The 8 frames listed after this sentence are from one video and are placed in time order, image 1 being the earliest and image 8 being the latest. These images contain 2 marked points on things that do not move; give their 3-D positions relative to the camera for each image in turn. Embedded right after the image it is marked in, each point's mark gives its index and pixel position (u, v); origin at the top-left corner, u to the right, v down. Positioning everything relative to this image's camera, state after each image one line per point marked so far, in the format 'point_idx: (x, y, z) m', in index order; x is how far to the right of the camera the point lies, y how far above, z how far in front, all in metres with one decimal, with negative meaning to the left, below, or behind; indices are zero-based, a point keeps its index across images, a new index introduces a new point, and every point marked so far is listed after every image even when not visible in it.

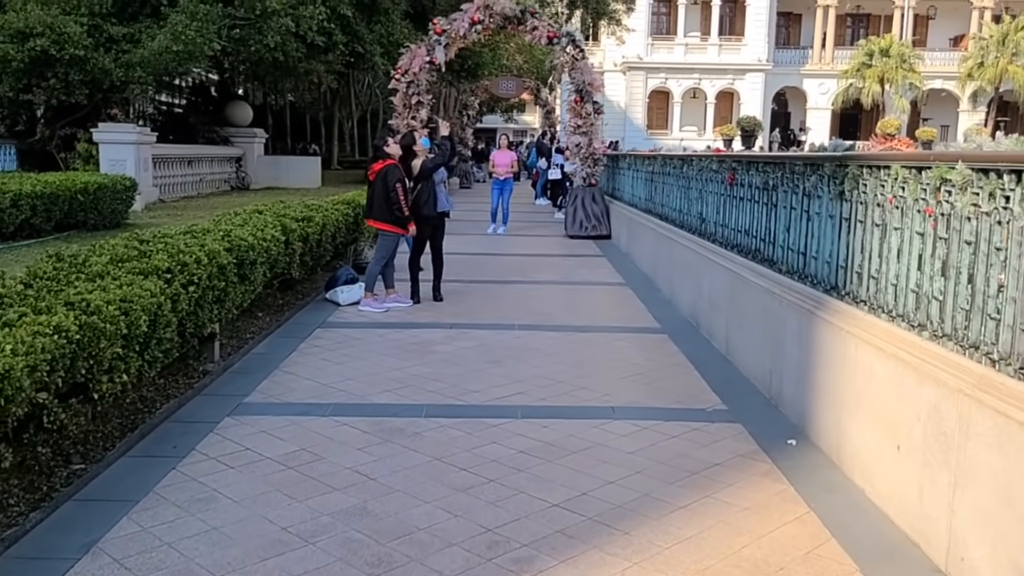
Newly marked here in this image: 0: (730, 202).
0: (+1.9, +0.8, +7.6) m
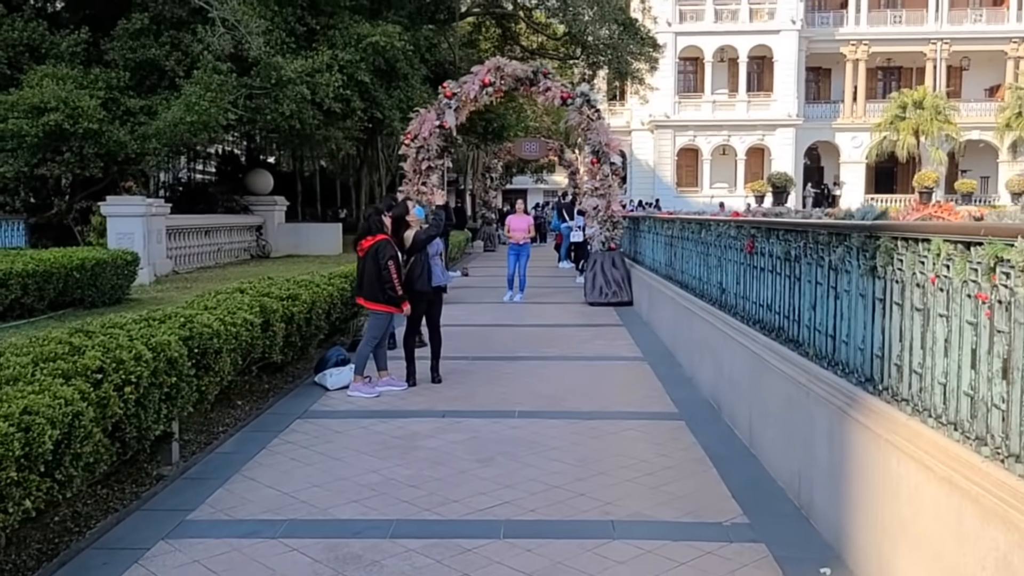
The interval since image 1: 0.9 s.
0: (+1.9, +0.1, +6.9) m
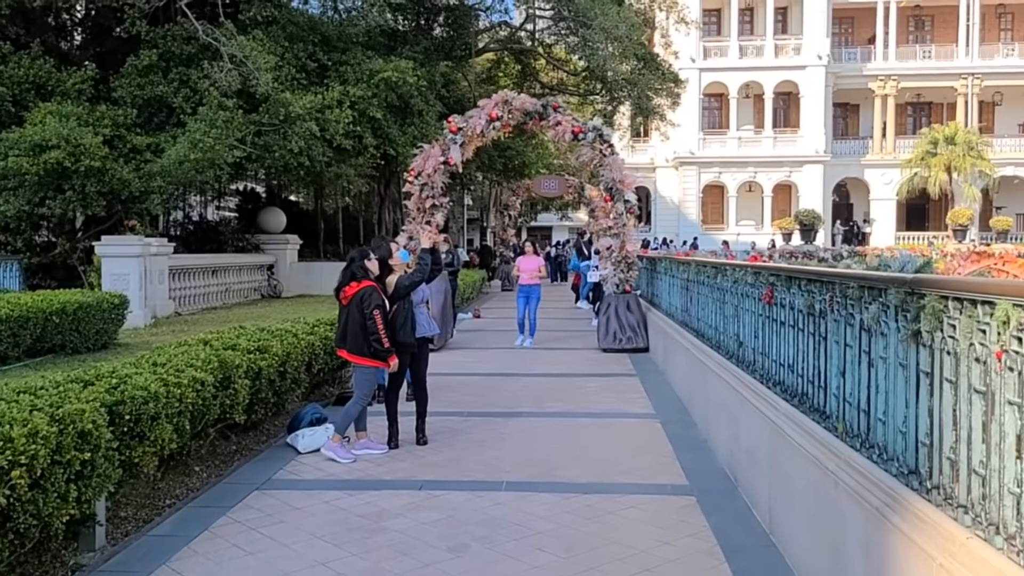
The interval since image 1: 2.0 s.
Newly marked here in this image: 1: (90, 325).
0: (+1.8, -0.3, +6.0) m
1: (-5.7, -0.5, +11.7) m
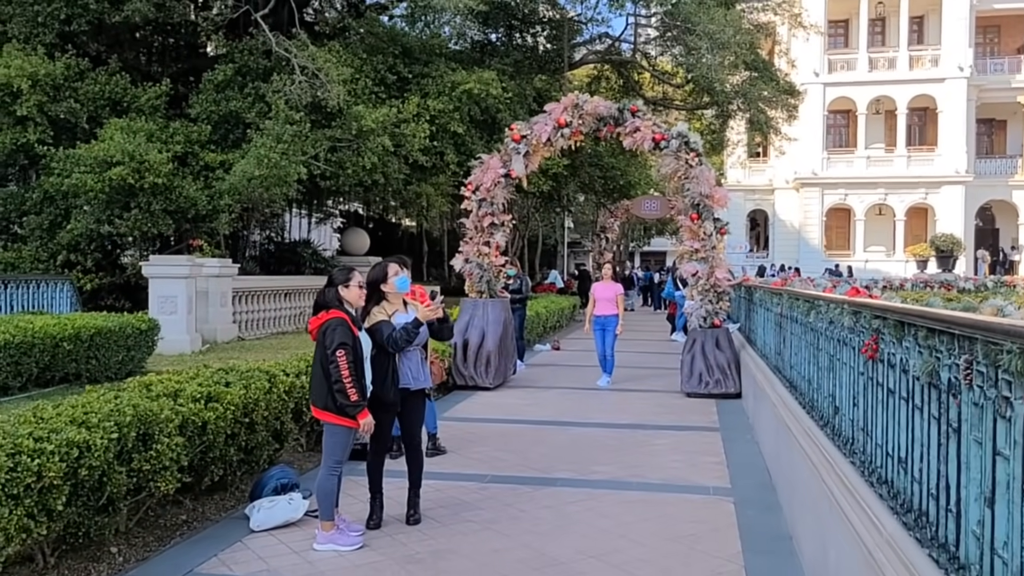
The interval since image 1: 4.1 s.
0: (+1.7, -0.5, +4.1) m
1: (-4.9, -0.8, +10.7) m
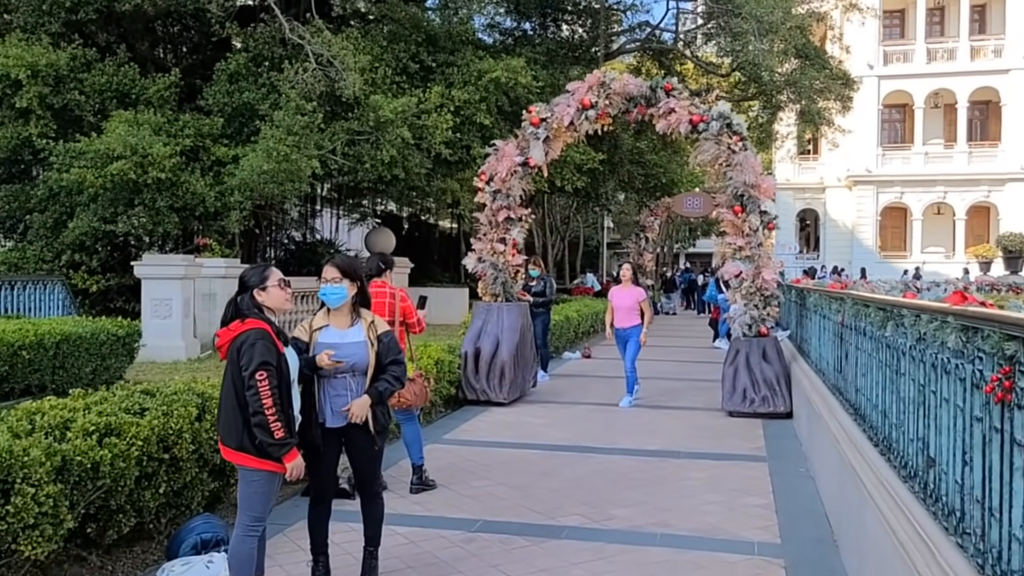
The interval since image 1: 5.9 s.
0: (+1.5, -0.5, +2.7) m
1: (-4.7, -0.8, +9.6) m
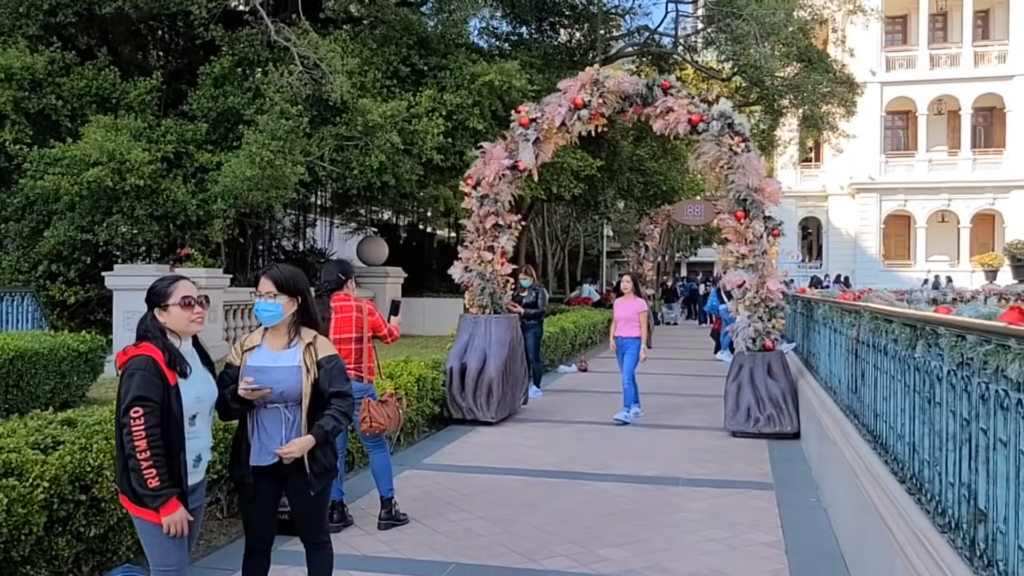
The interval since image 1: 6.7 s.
0: (+1.4, -0.5, +2.1) m
1: (-4.9, -0.9, +9.0) m
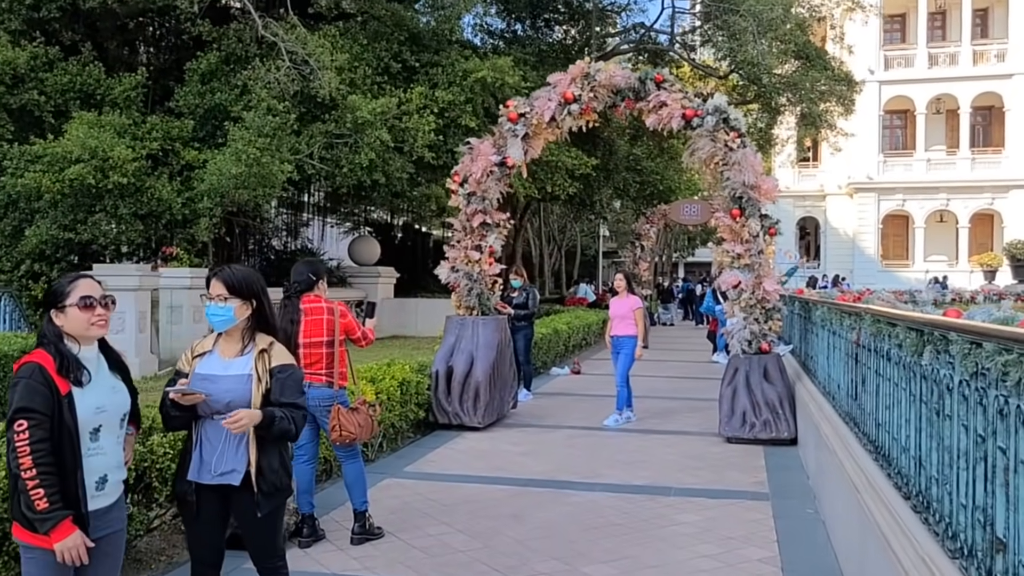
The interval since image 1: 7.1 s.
0: (+1.3, -0.6, +1.8) m
1: (-5.0, -0.9, +8.7) m
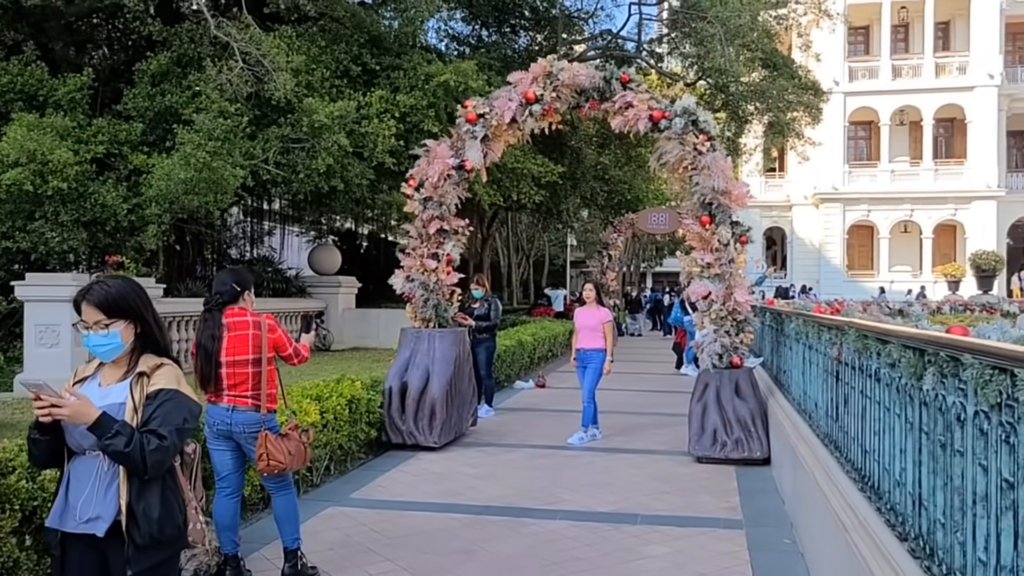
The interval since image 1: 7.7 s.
0: (+1.1, -0.6, +1.3) m
1: (-5.4, -1.0, +8.0) m
